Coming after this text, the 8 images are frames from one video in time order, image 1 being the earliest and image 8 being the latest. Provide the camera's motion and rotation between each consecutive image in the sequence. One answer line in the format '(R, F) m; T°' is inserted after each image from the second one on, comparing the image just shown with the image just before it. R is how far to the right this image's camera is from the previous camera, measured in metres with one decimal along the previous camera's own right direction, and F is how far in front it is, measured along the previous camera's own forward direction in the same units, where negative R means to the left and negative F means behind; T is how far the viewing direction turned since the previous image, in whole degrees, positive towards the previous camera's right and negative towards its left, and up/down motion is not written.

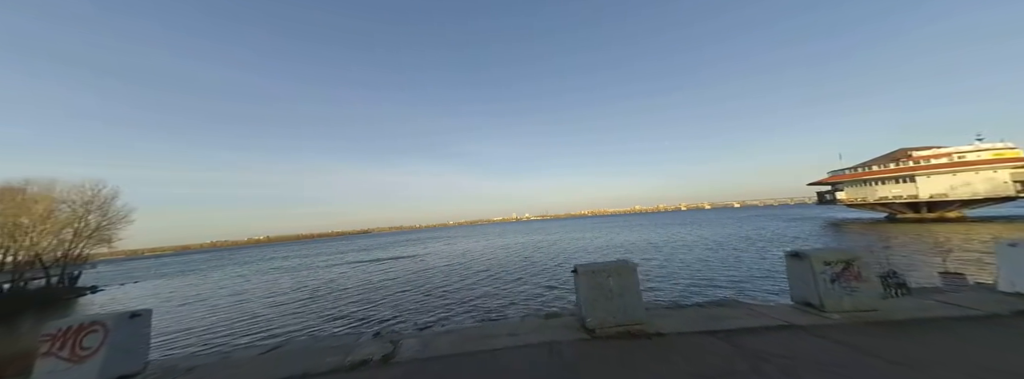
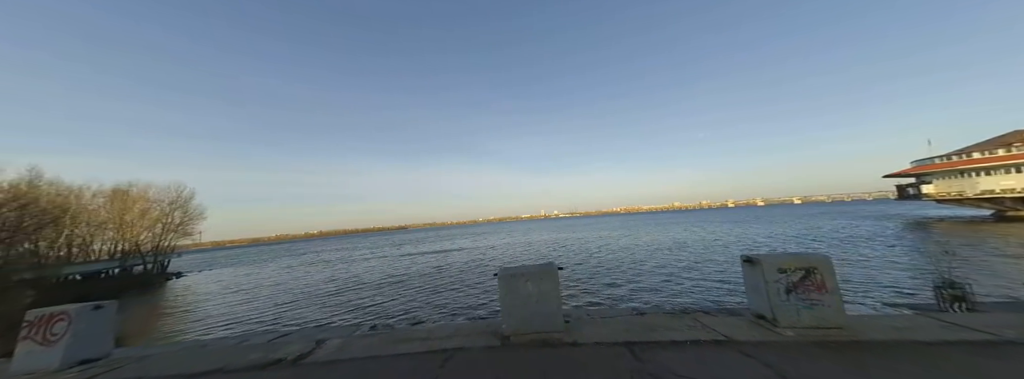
(+1.8, +0.2) m; -7°
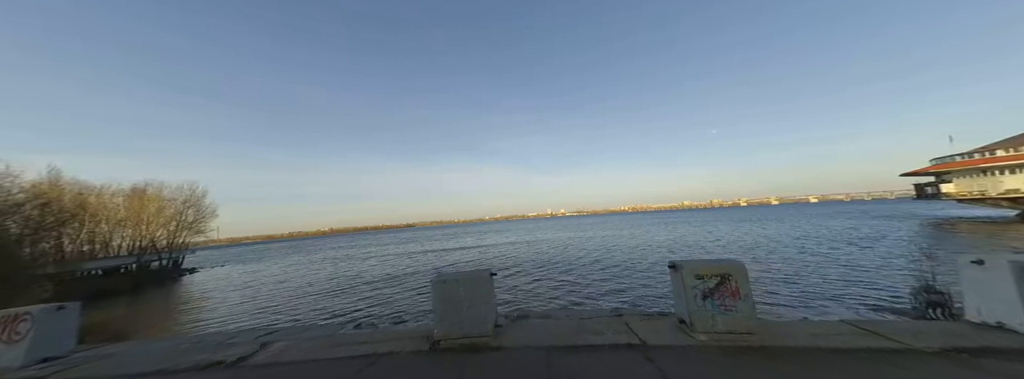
(+1.2, -0.1) m; -2°
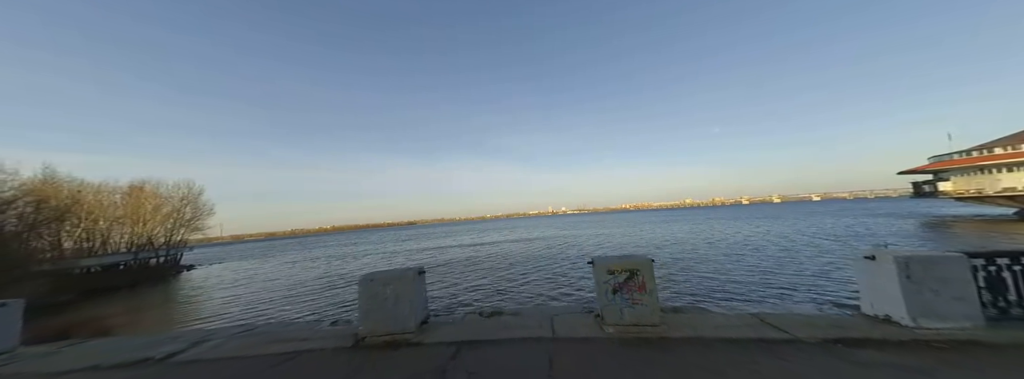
(+1.2, -0.1) m; 0°
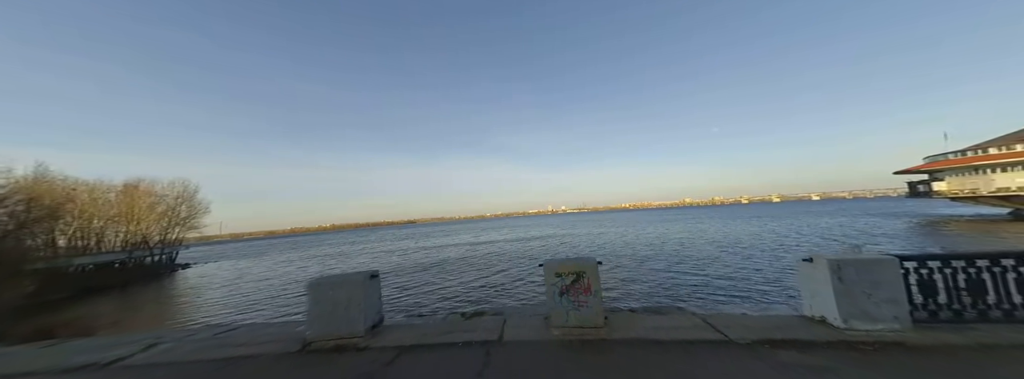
(+0.8, 0.0) m; 0°
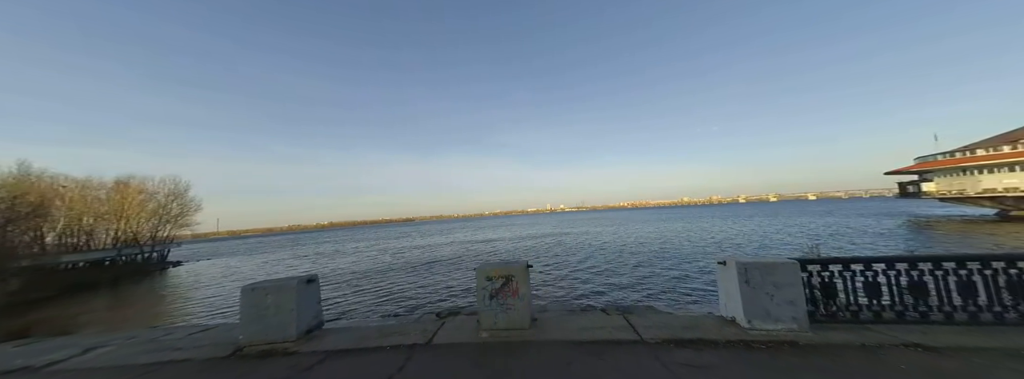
(+1.0, -0.1) m; 0°
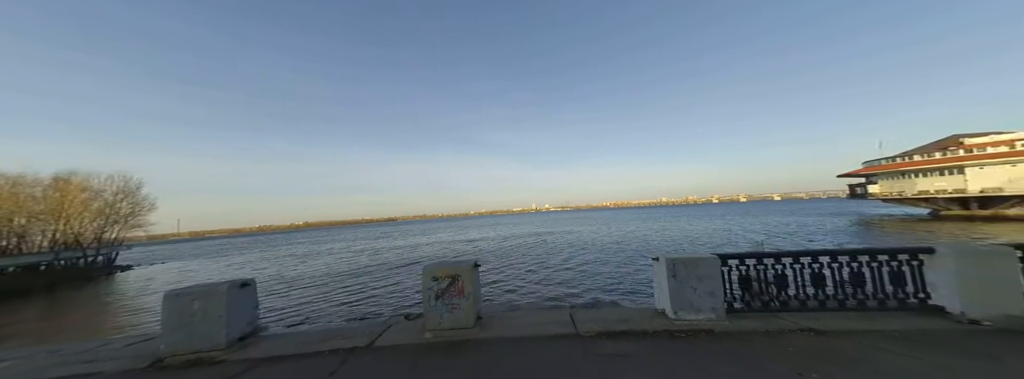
(+0.6, -0.1) m; +4°
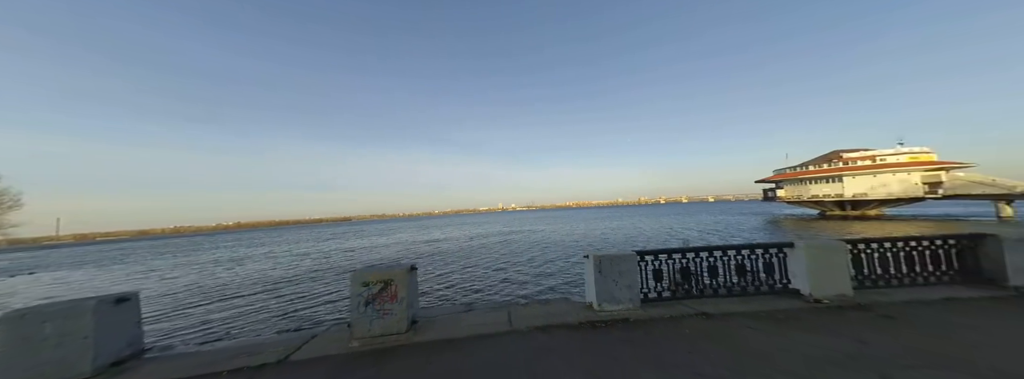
(+0.4, -0.1) m; +8°
